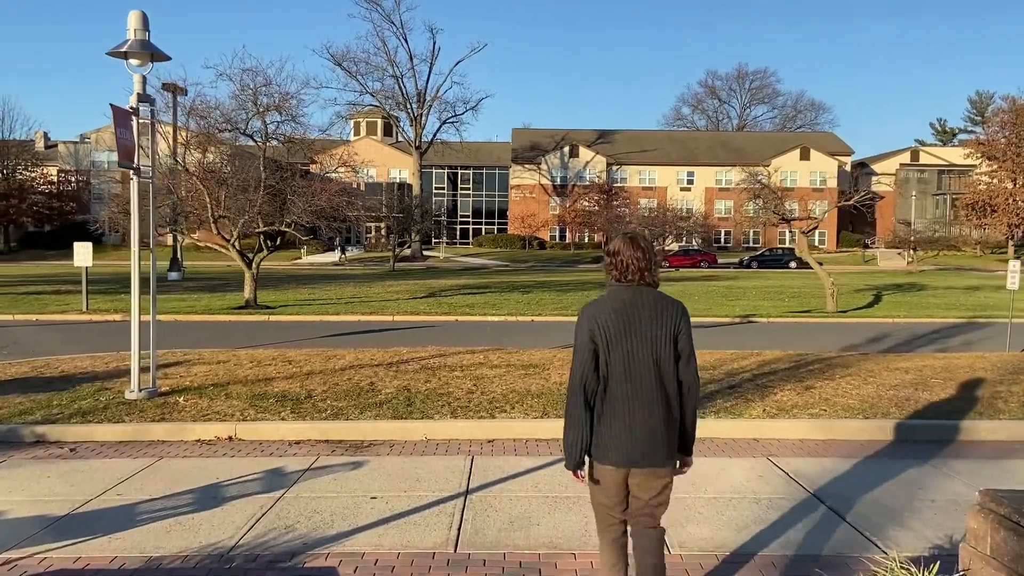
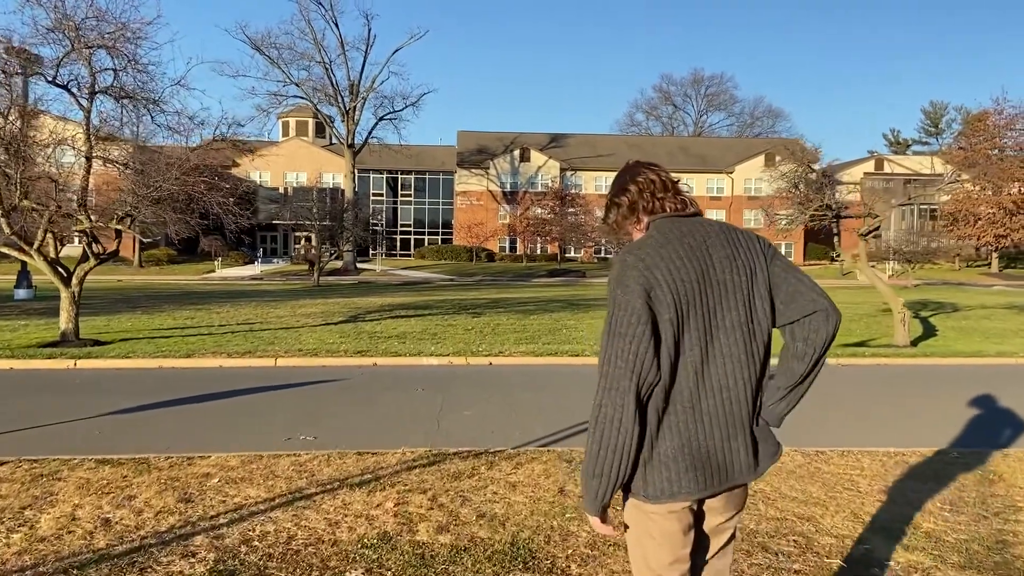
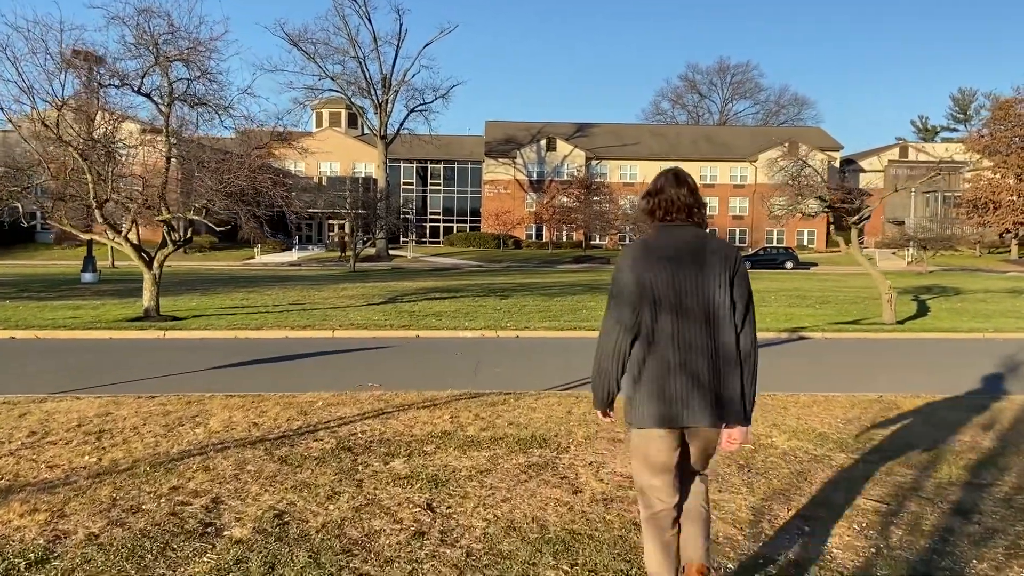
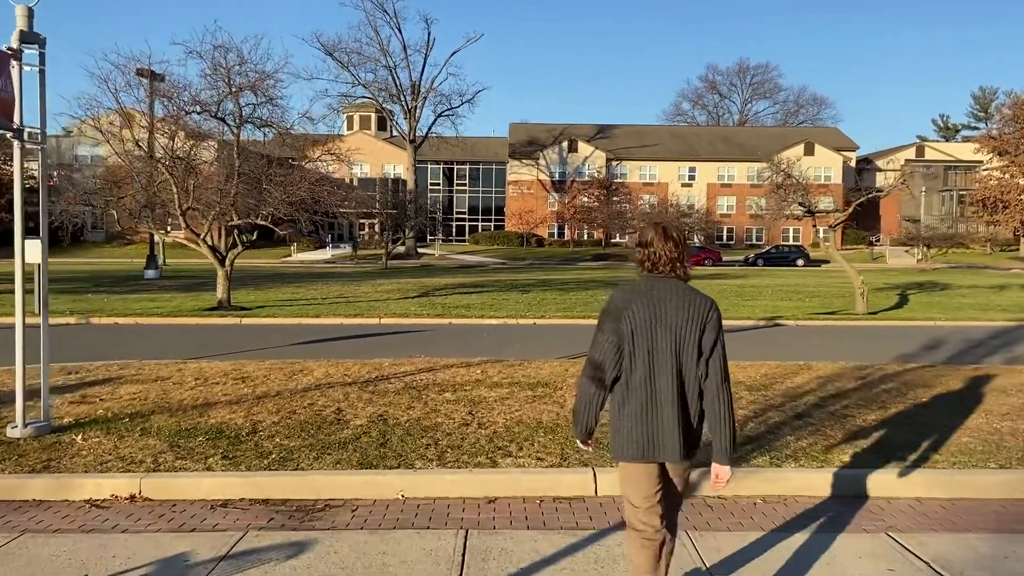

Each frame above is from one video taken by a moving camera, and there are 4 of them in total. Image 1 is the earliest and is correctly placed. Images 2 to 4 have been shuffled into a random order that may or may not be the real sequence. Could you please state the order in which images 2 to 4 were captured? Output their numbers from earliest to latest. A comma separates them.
4, 3, 2
